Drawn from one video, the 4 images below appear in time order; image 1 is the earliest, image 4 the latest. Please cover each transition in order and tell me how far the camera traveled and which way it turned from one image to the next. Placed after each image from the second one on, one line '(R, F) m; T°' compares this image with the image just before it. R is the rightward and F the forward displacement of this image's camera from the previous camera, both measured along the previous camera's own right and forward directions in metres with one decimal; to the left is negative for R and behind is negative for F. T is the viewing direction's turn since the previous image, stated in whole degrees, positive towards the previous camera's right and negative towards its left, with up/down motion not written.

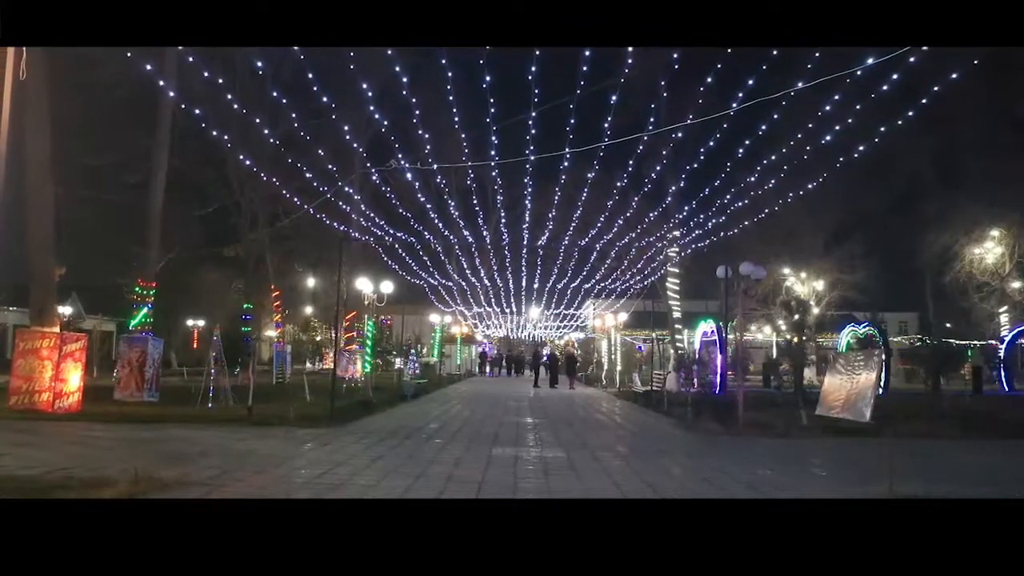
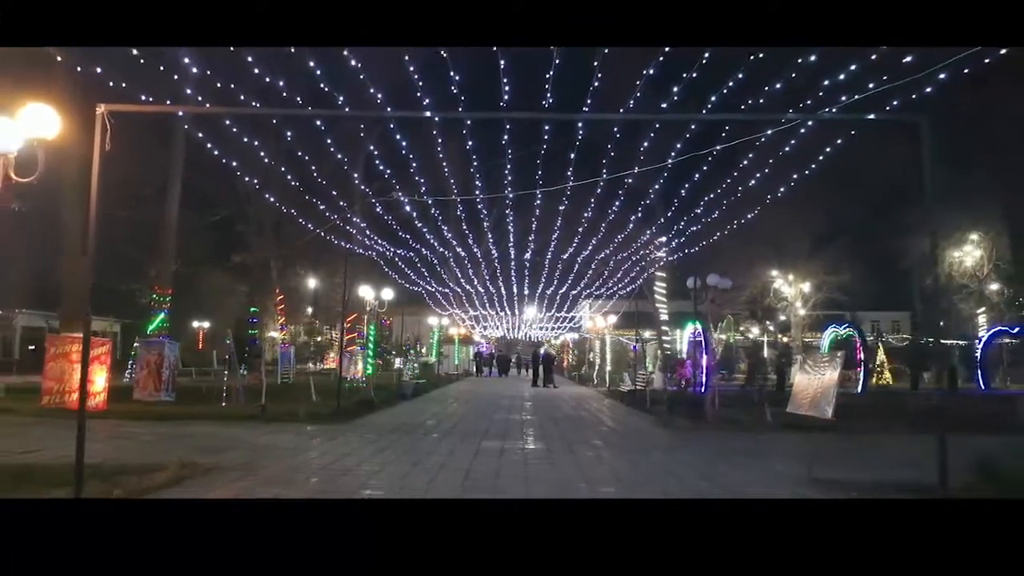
(+0.2, -1.2) m; 0°
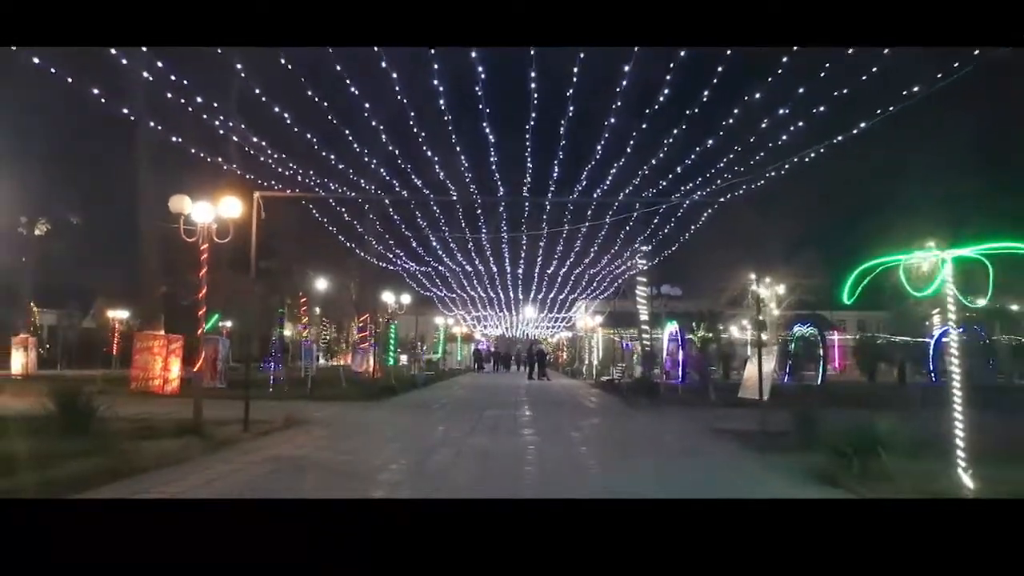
(+0.1, -3.5) m; 0°
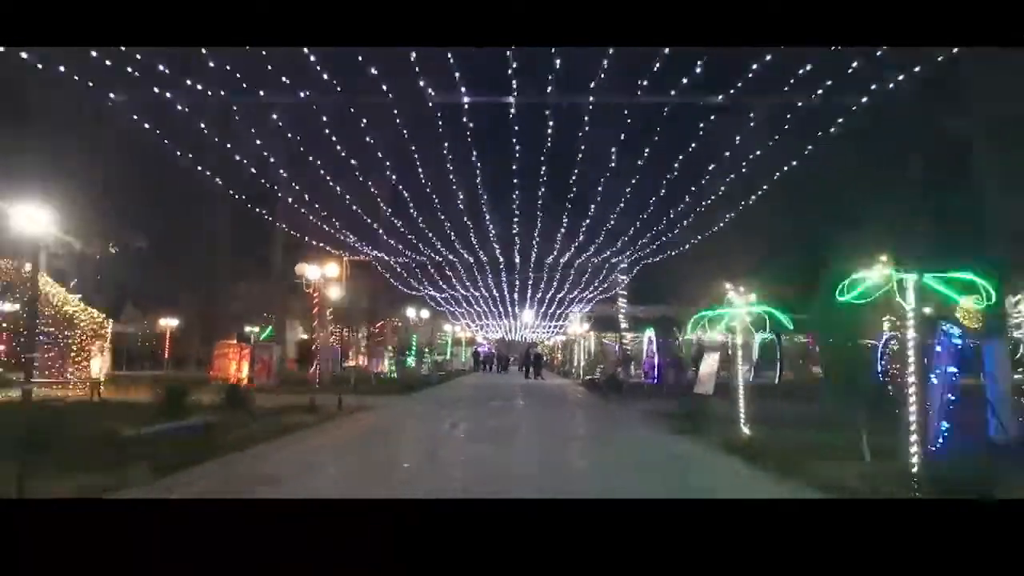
(0.0, -5.0) m; 0°
